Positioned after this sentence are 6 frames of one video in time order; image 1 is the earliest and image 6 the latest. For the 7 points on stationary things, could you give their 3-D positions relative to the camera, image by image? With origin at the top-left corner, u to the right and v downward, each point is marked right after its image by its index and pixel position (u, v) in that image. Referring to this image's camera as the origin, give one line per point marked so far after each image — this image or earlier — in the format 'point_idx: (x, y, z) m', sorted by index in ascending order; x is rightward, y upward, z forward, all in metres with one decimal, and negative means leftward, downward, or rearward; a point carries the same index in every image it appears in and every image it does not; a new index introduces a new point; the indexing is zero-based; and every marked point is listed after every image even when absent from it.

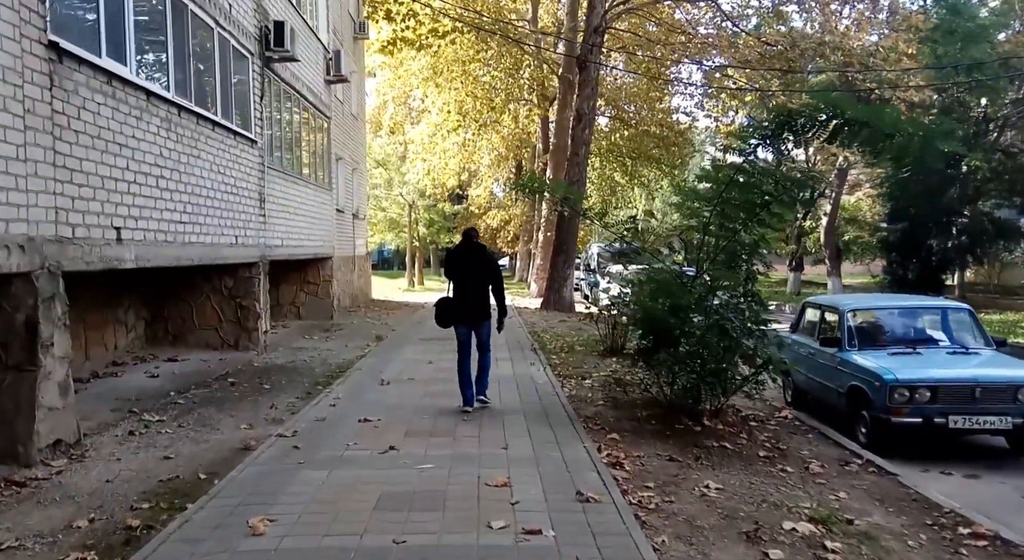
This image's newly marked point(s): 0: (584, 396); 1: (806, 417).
0: (+0.8, -1.3, +9.4) m
1: (+3.1, -1.4, +8.8) m
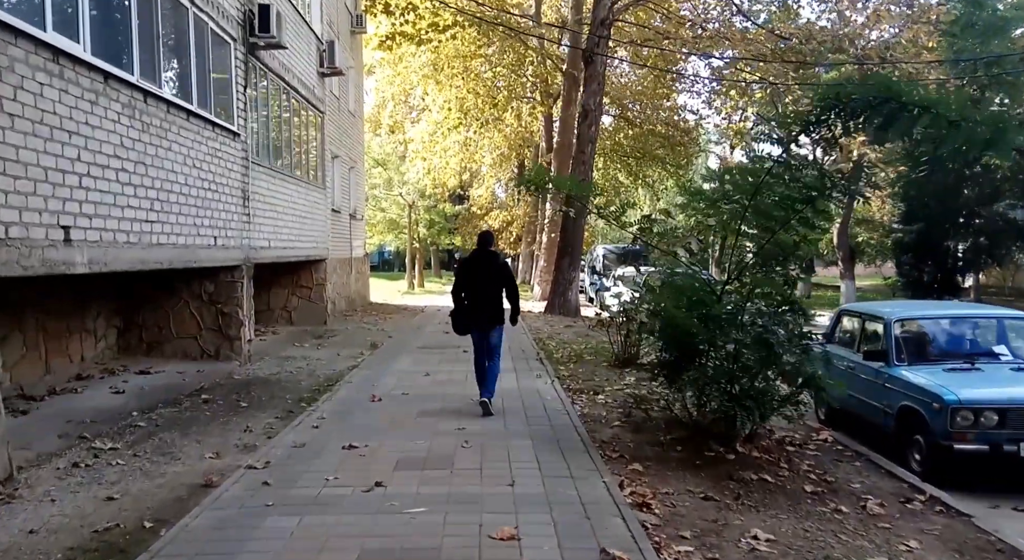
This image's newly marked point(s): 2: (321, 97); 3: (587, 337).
0: (+0.9, -1.4, +8.5) m
1: (+3.1, -1.5, +7.8) m
2: (-3.9, +3.8, +17.4) m
3: (+1.4, -1.1, +15.9) m
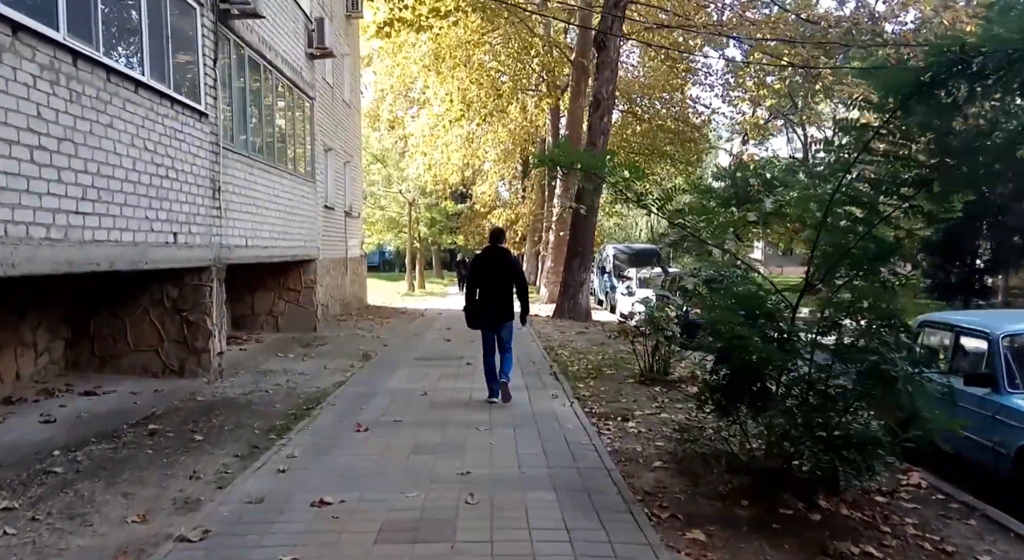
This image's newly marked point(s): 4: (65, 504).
0: (+1.0, -1.4, +6.9) m
1: (+3.2, -1.5, +6.3) m
2: (-3.8, +3.7, +15.8) m
3: (+1.6, -1.2, +14.4) m
4: (-2.7, -1.3, +5.1) m
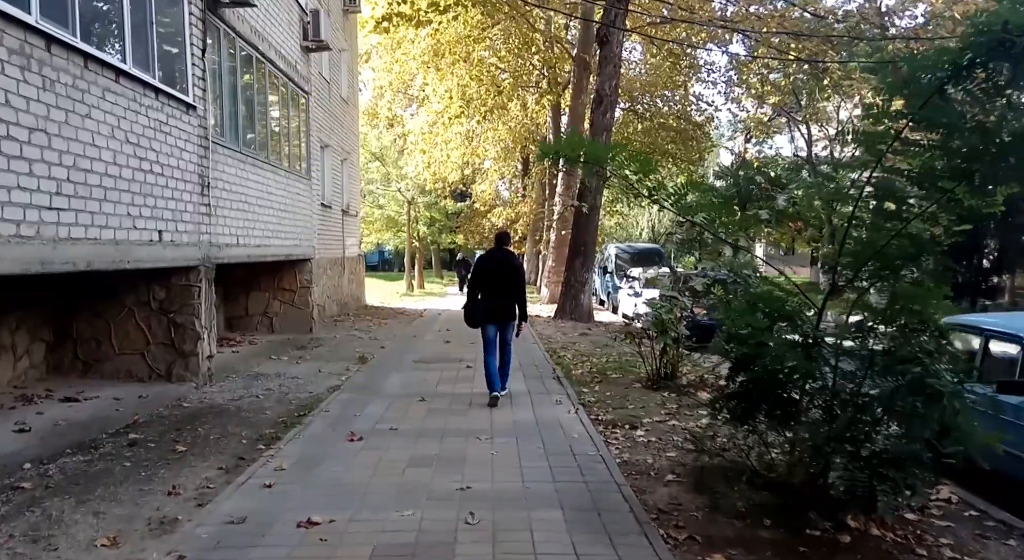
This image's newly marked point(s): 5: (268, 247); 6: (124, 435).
0: (+1.0, -1.4, +6.5) m
1: (+3.3, -1.5, +5.9) m
2: (-3.8, +3.7, +15.4) m
3: (+1.6, -1.2, +14.0) m
4: (-2.7, -1.3, +4.7) m
5: (-3.6, +0.5, +12.4) m
6: (-3.1, -1.2, +6.8) m
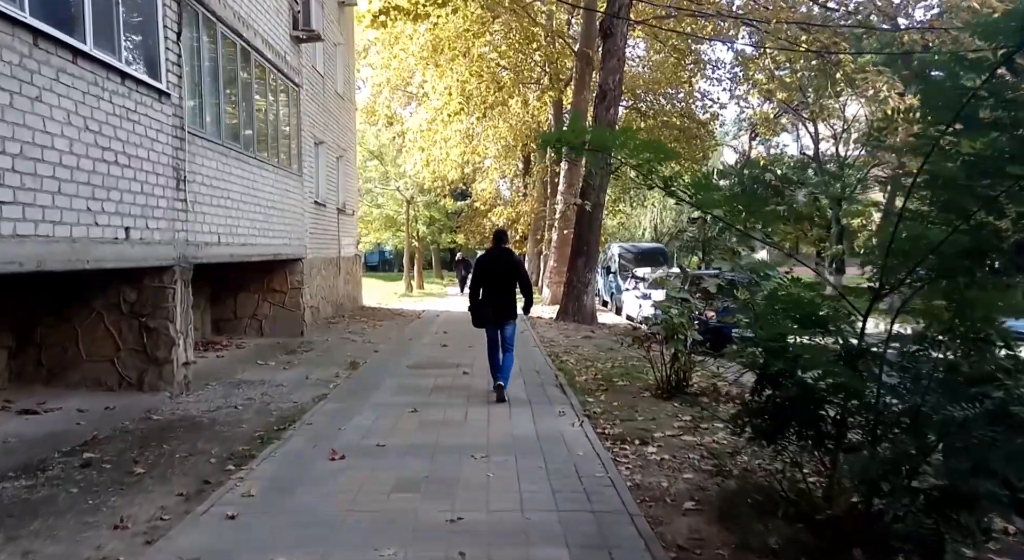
0: (+1.0, -1.4, +5.8) m
1: (+3.3, -1.5, +5.2) m
2: (-3.8, +3.7, +14.7) m
3: (+1.6, -1.2, +13.3) m
4: (-2.7, -1.4, +4.0) m
5: (-3.6, +0.5, +11.8) m
6: (-3.1, -1.3, +6.1) m
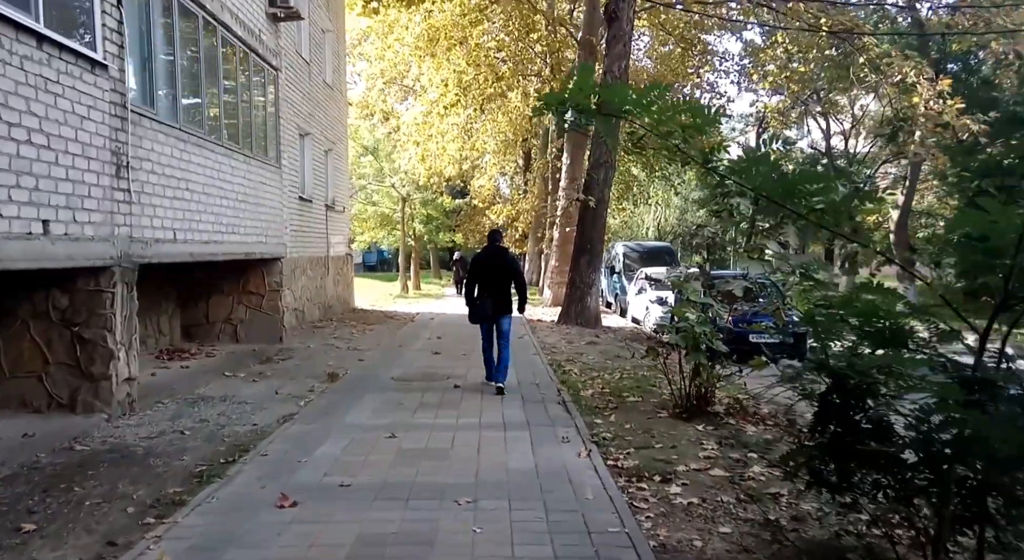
0: (+0.9, -1.4, +4.6) m
1: (+3.2, -1.6, +3.9) m
2: (-3.8, +3.7, +13.5) m
3: (+1.6, -1.2, +12.1) m
4: (-2.7, -1.4, +2.8) m
5: (-3.6, +0.5, +10.5) m
6: (-3.2, -1.3, +4.9) m
